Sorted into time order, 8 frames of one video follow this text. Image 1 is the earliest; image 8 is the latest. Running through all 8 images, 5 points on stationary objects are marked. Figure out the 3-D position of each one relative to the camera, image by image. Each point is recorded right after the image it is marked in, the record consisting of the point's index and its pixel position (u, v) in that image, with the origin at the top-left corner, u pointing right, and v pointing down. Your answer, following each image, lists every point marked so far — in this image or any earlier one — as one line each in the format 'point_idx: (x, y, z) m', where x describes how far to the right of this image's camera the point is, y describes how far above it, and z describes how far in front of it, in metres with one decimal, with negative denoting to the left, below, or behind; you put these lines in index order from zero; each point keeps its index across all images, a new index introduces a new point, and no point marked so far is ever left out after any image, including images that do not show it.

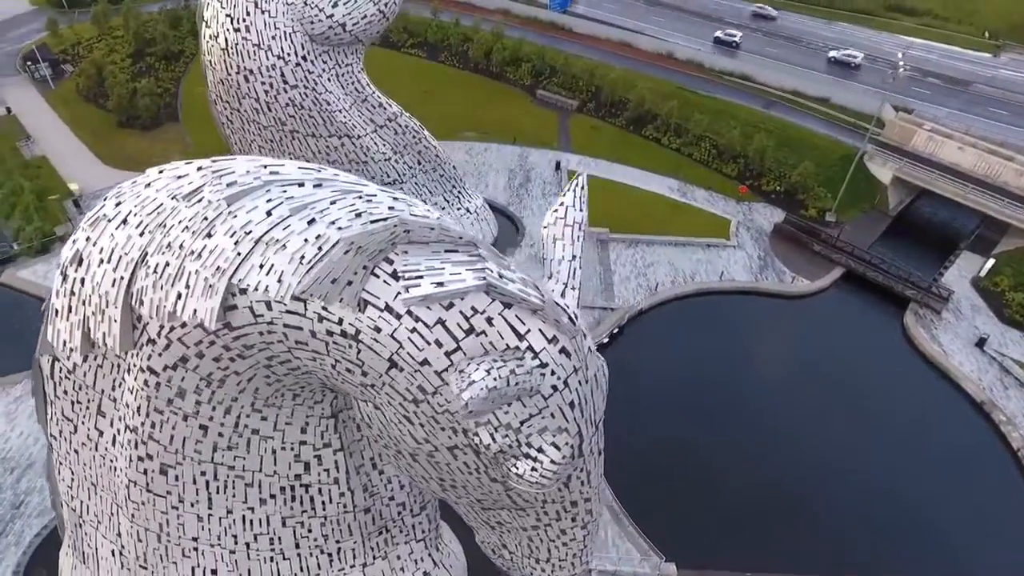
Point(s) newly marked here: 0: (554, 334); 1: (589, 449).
0: (+0.4, -0.5, +6.3) m
1: (+0.9, -1.8, +7.3) m
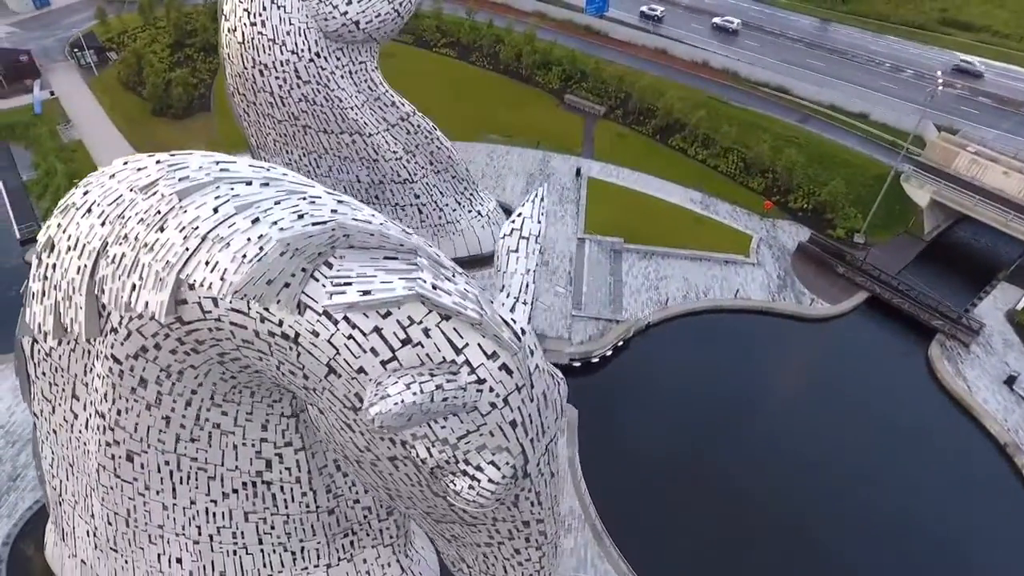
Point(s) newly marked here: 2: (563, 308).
0: (-0.2, -0.6, +6.0) m
1: (+0.3, -2.0, +7.0) m
2: (+1.3, -0.5, +16.8) m
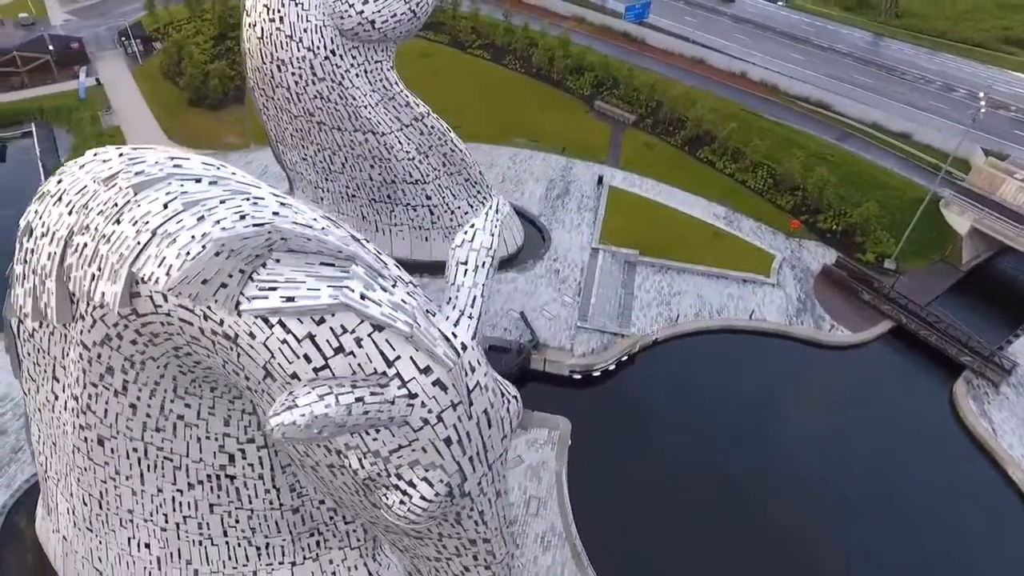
0: (-0.8, -0.7, +5.9) m
1: (-0.3, -2.1, +6.8) m
2: (+1.4, -0.8, +16.5) m
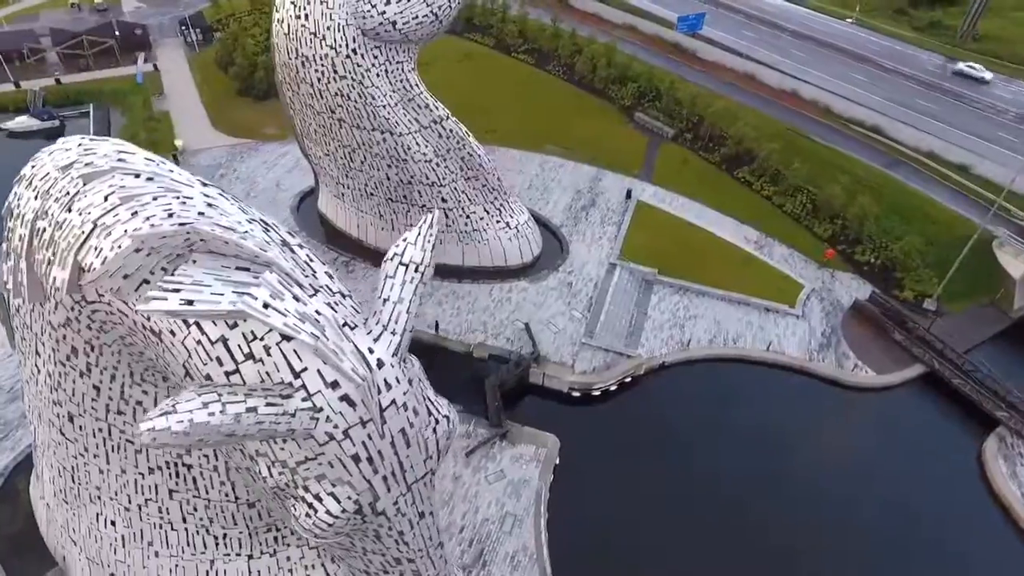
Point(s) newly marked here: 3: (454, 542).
0: (-1.6, -0.8, +5.7) m
1: (-1.1, -2.3, +6.6) m
2: (+1.5, -1.1, +16.1) m
3: (-1.1, -4.7, +12.0) m
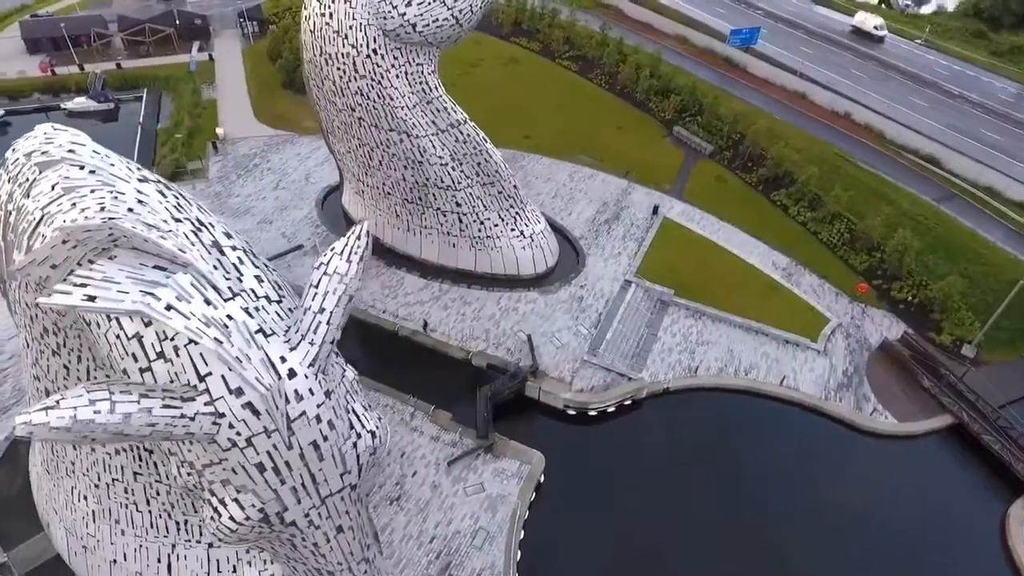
0: (-2.4, -0.9, +5.7) m
1: (-2.0, -2.3, +6.5) m
2: (+1.6, -1.5, +15.7) m
3: (-1.6, -4.8, +11.9) m
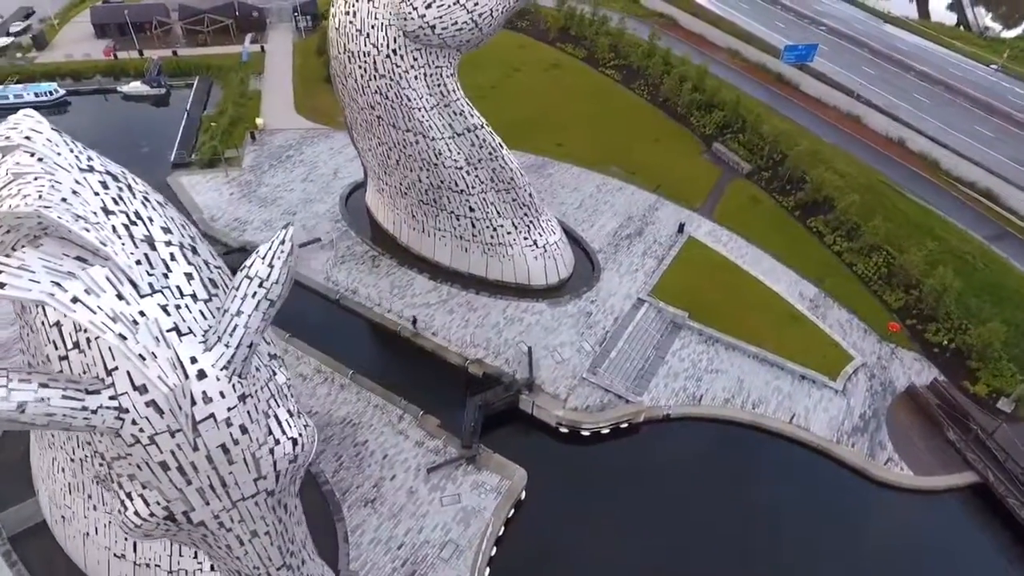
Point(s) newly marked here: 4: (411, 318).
0: (-3.2, -0.8, +5.7) m
1: (-2.9, -2.4, +6.5) m
2: (+1.5, -1.8, +15.3) m
3: (-2.3, -4.9, +11.8) m
4: (-2.5, -0.7, +16.1) m
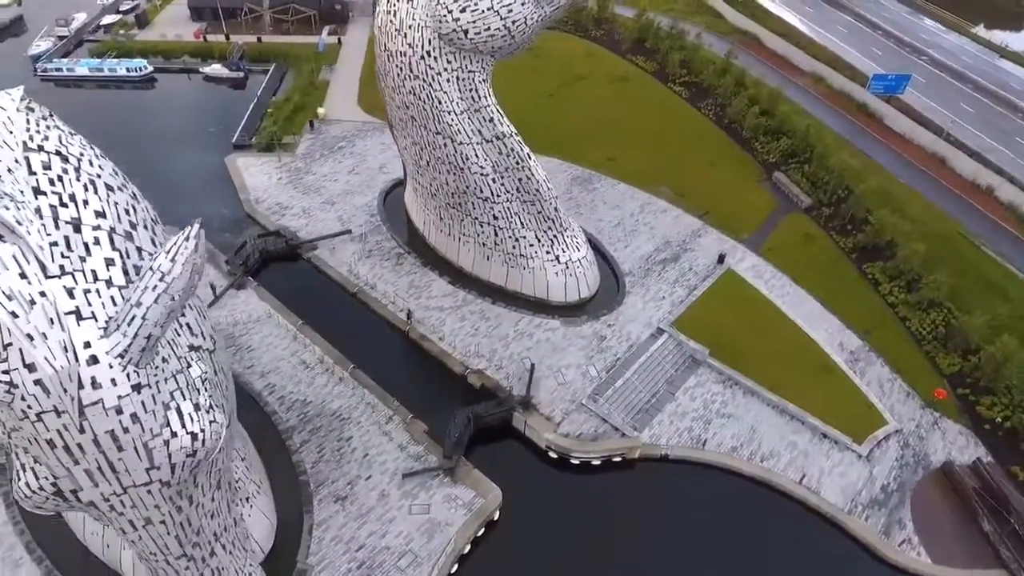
0: (-4.3, -0.7, +5.8) m
1: (-4.0, -2.2, +6.6) m
2: (+1.5, -2.3, +14.8) m
3: (-3.0, -4.9, +11.8) m
4: (-2.2, -0.8, +16.1) m
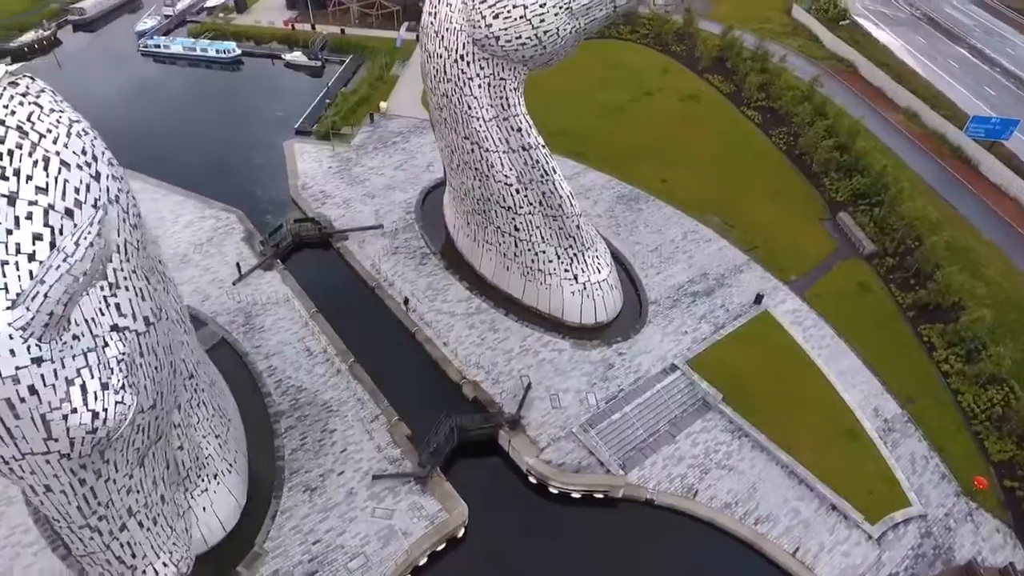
0: (-5.4, -0.4, +6.1) m
1: (-5.2, -1.9, +6.8) m
2: (+1.3, -2.8, +14.2) m
3: (-3.9, -4.8, +11.8) m
4: (-2.0, -0.9, +16.0) m
